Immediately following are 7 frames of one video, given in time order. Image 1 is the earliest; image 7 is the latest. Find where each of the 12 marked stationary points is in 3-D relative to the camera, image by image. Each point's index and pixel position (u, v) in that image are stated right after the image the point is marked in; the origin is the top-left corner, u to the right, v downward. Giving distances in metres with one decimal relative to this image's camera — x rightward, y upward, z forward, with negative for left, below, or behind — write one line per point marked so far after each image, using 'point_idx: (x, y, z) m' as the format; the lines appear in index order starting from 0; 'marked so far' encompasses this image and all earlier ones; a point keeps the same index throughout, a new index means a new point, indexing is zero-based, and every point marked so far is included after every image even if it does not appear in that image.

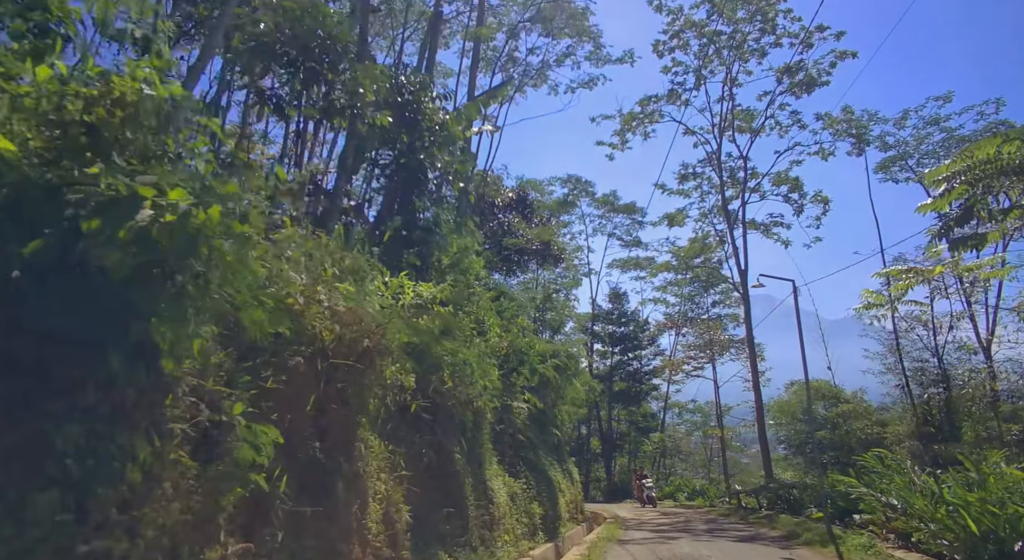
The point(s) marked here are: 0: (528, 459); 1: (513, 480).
0: (+0.3, -3.4, +13.8) m
1: (0.0, -3.3, +12.3) m
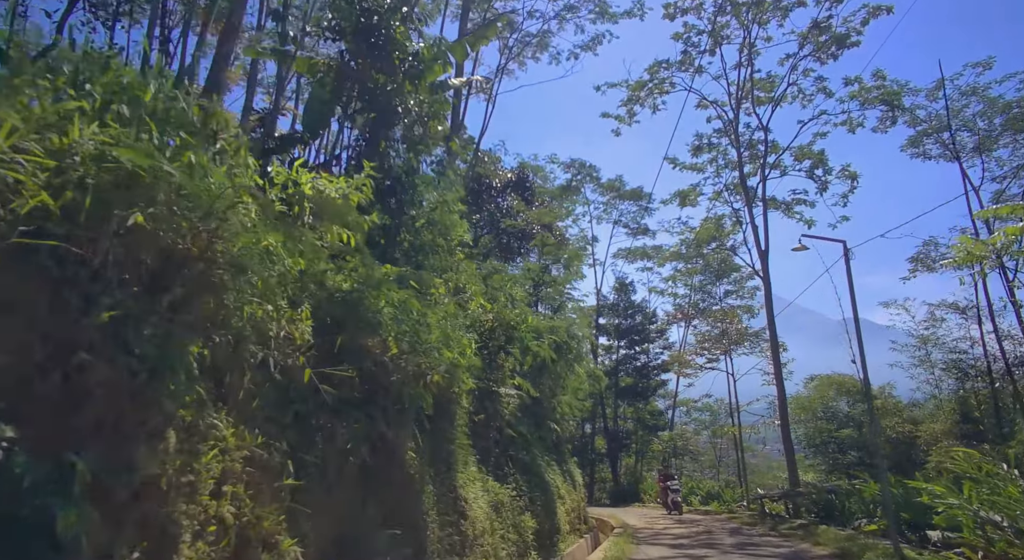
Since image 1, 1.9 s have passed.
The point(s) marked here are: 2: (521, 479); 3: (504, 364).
0: (+0.1, -2.7, +11.3) m
1: (-0.2, -2.7, +9.8) m
2: (+0.1, -2.9, +10.9) m
3: (-0.1, -1.3, +10.8) m
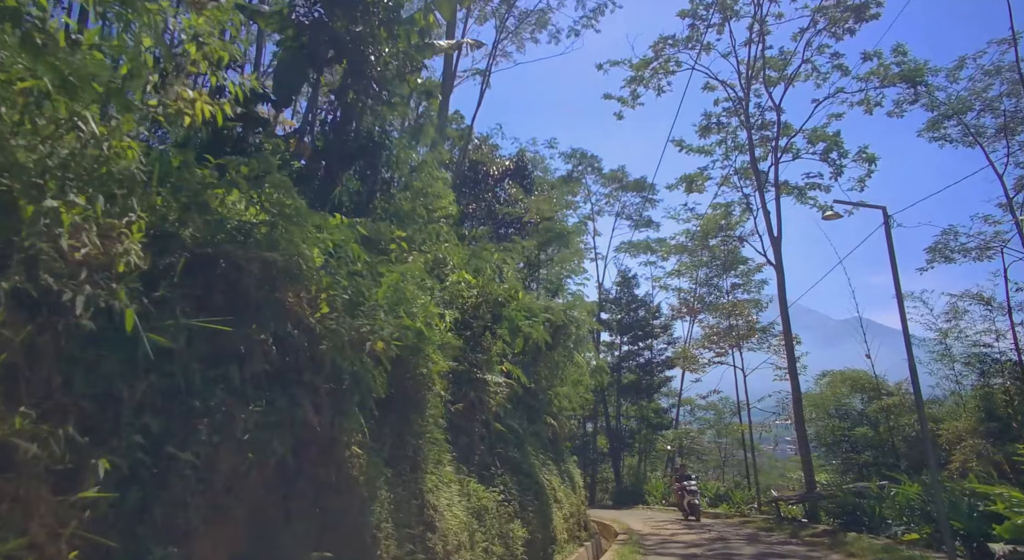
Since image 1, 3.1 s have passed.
0: (0.0, -2.4, +9.8) m
1: (-0.3, -2.3, +8.3) m
2: (0.0, -2.5, +9.4) m
3: (-0.2, -0.9, +9.3) m
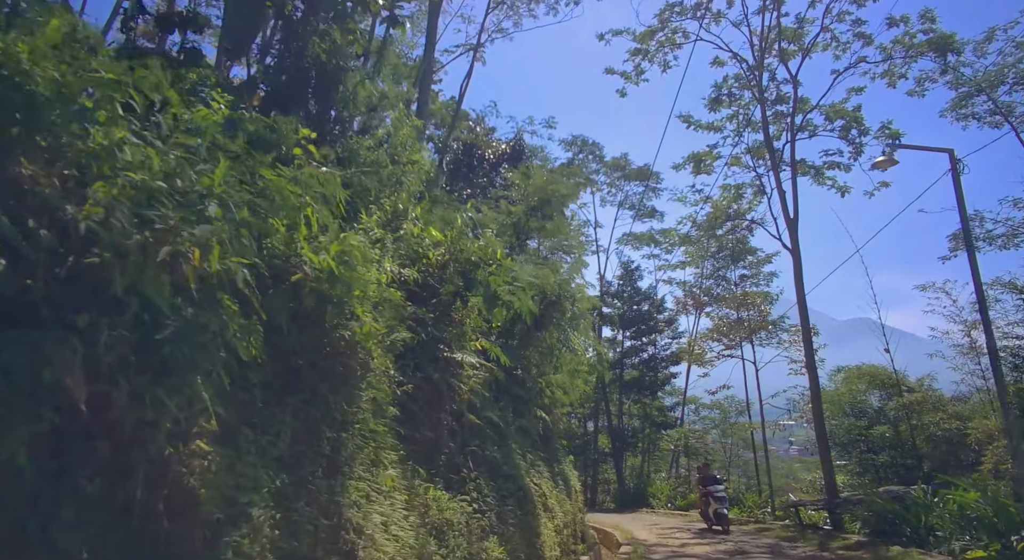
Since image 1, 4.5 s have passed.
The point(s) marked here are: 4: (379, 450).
0: (-0.3, -1.9, +7.9) m
1: (-0.6, -1.9, +6.4) m
2: (-0.3, -2.1, +7.6) m
3: (-0.5, -0.4, +7.5) m
4: (-0.9, -1.2, +5.1) m
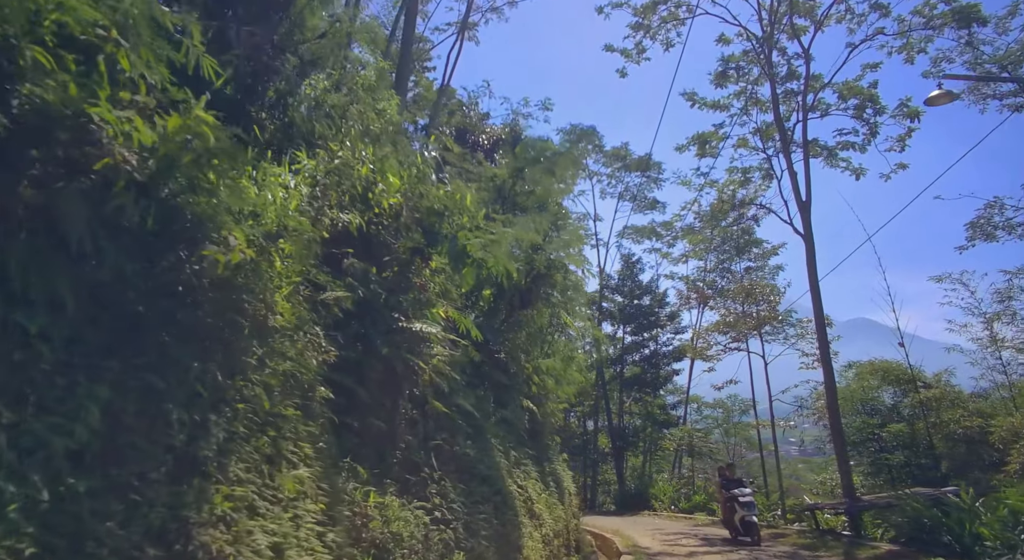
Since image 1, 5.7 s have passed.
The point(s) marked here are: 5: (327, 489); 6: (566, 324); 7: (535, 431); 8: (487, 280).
0: (-0.5, -1.5, +6.5) m
1: (-0.8, -1.5, +5.0) m
2: (-0.5, -1.7, +6.1) m
3: (-0.7, 0.0, +6.0) m
4: (-1.1, -0.8, +3.7) m
5: (-1.0, -1.1, +4.0) m
6: (+0.8, -0.6, +10.3) m
7: (+0.3, -2.1, +10.2) m
8: (-0.2, 0.0, +7.1) m
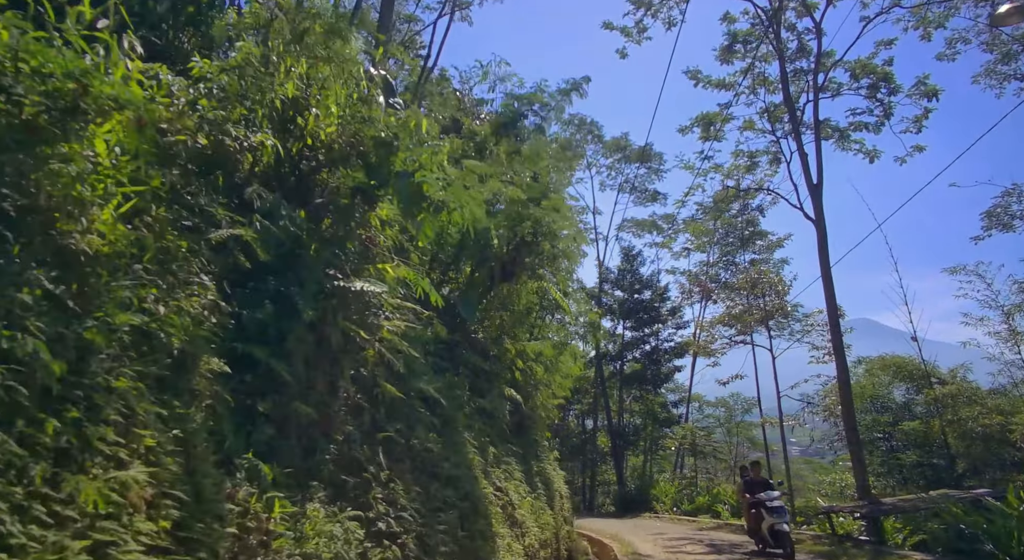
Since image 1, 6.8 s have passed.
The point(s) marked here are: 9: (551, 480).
0: (-0.7, -1.2, +5.2) m
1: (-1.0, -1.2, +3.7) m
2: (-0.7, -1.4, +4.9) m
3: (-0.9, +0.3, +4.8) m
4: (-1.3, -0.5, +2.4) m
5: (-1.2, -0.8, +2.8) m
6: (+0.6, -0.3, +9.0) m
7: (+0.1, -1.8, +8.9) m
8: (-0.4, +0.3, +5.9) m
9: (+0.5, -2.6, +9.4) m
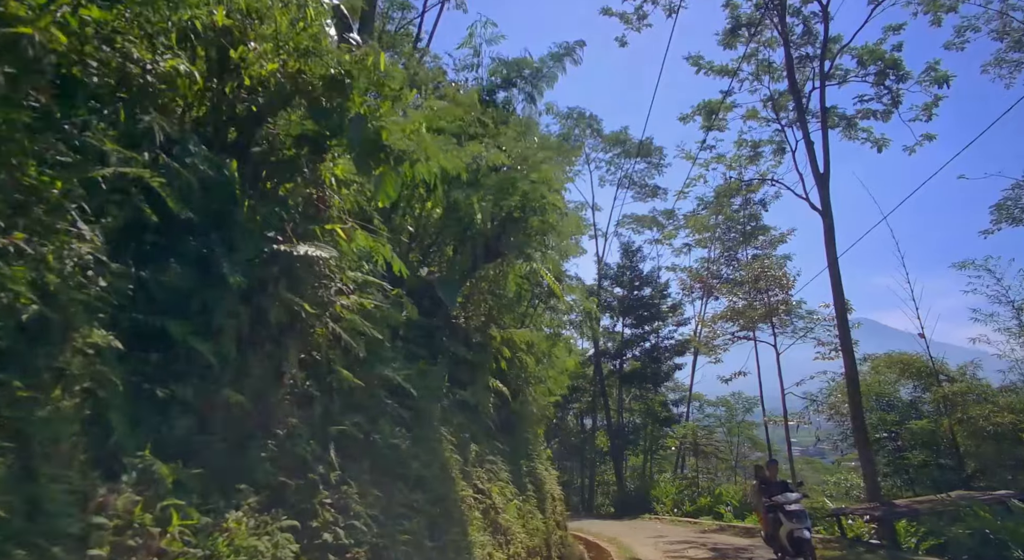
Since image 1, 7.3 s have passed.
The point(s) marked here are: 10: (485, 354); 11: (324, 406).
0: (-0.8, -1.0, +4.5) m
1: (-1.1, -1.0, +3.0) m
2: (-0.8, -1.2, +4.1) m
3: (-1.0, +0.5, +4.0) m
4: (-1.5, -0.3, +1.7) m
5: (-1.4, -0.6, +2.0) m
6: (+0.4, -0.1, +8.3) m
7: (0.0, -1.6, +8.2) m
8: (-0.5, +0.5, +5.2) m
9: (+0.4, -2.4, +8.7) m
10: (-0.2, -0.7, +7.2) m
11: (-1.1, -0.7, +4.2) m
